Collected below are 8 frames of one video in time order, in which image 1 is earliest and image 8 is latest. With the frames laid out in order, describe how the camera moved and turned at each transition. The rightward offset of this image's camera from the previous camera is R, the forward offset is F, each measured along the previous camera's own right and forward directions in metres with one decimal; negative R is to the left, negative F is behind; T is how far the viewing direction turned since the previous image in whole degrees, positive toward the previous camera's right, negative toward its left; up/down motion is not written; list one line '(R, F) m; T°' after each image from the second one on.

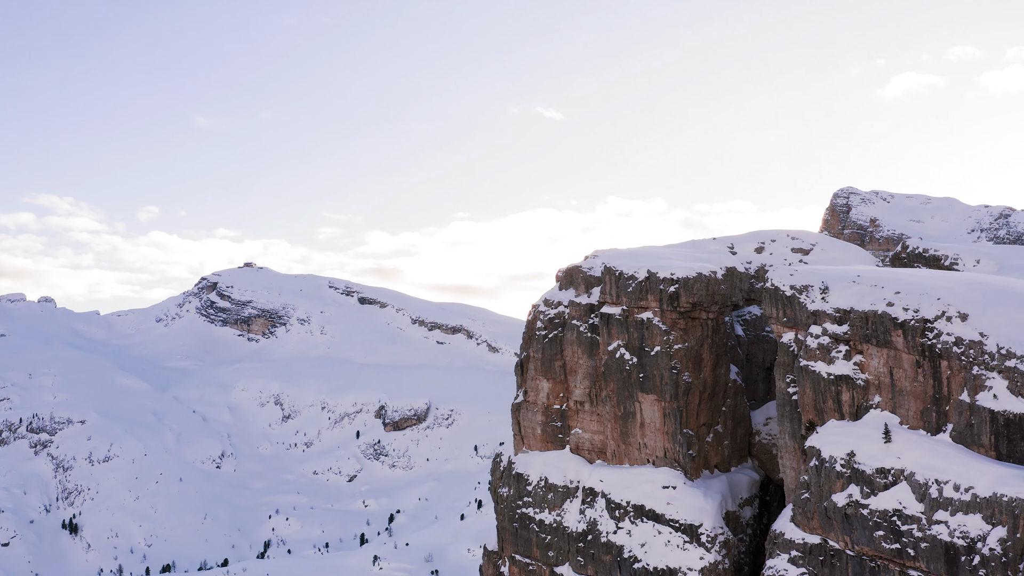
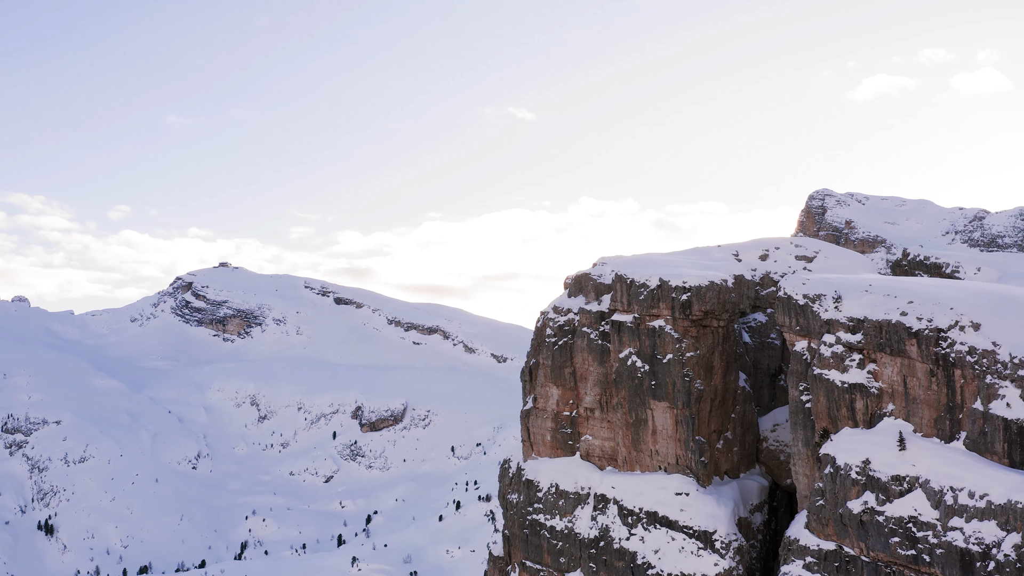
(-1.1, -0.1) m; +1°
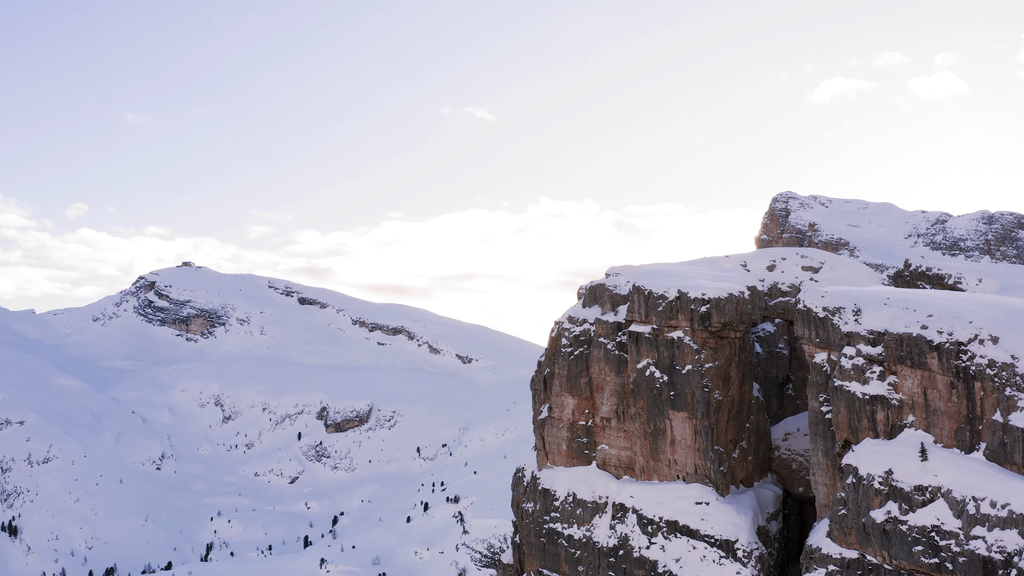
(-1.7, -0.2) m; +2°
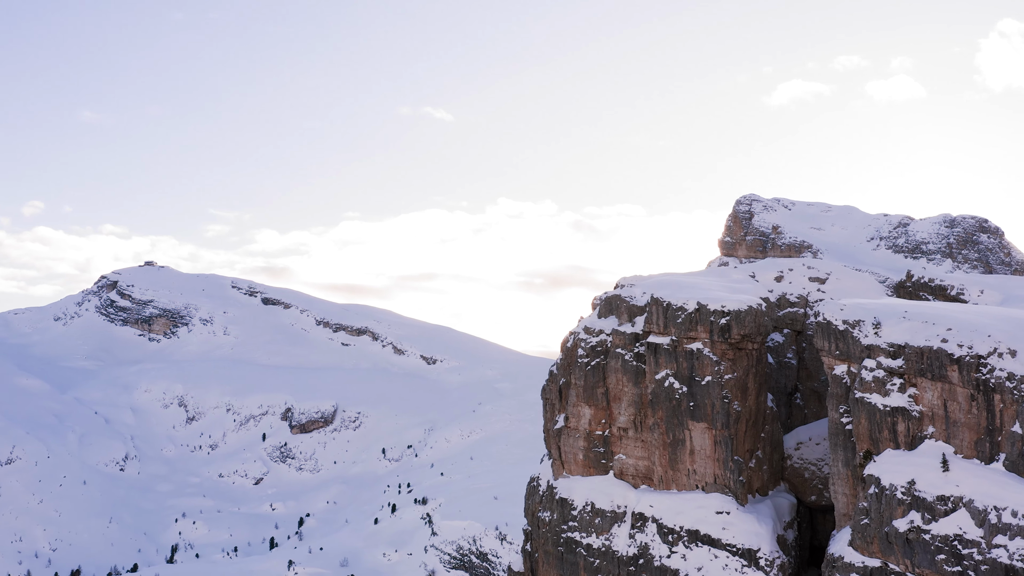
(-1.7, -0.2) m; +2°
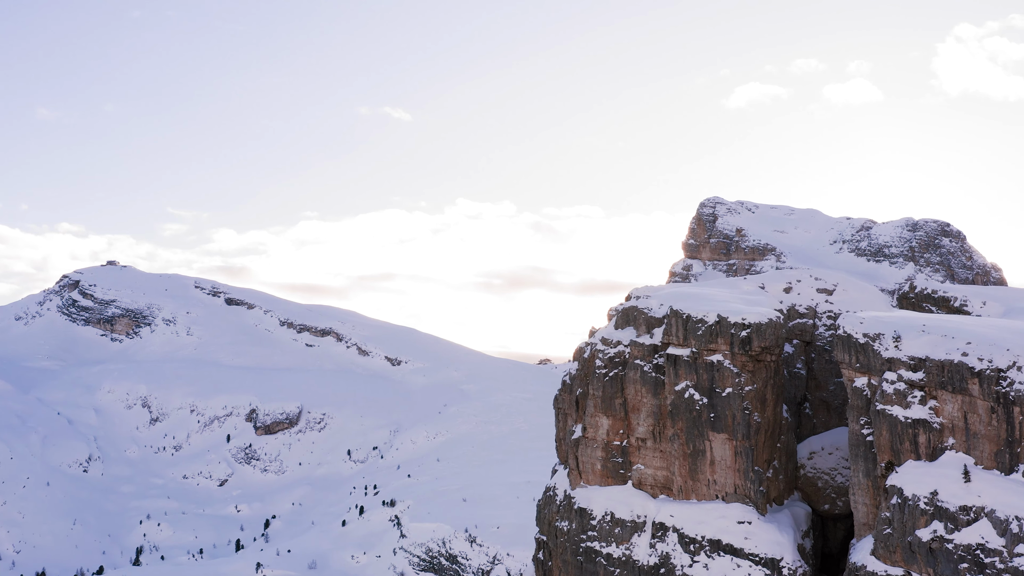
(-1.8, -0.3) m; +2°
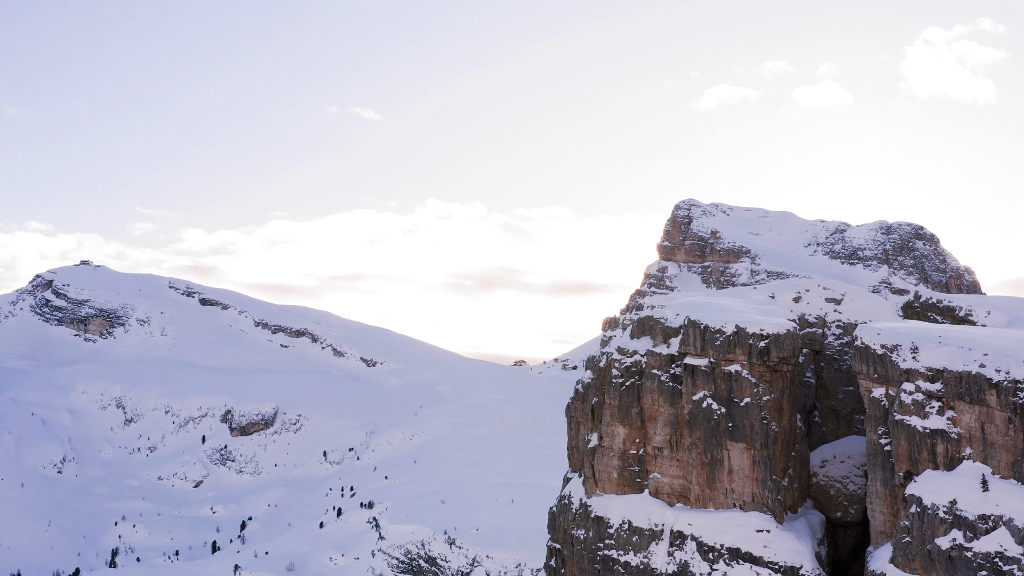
(-1.4, -0.3) m; +1°
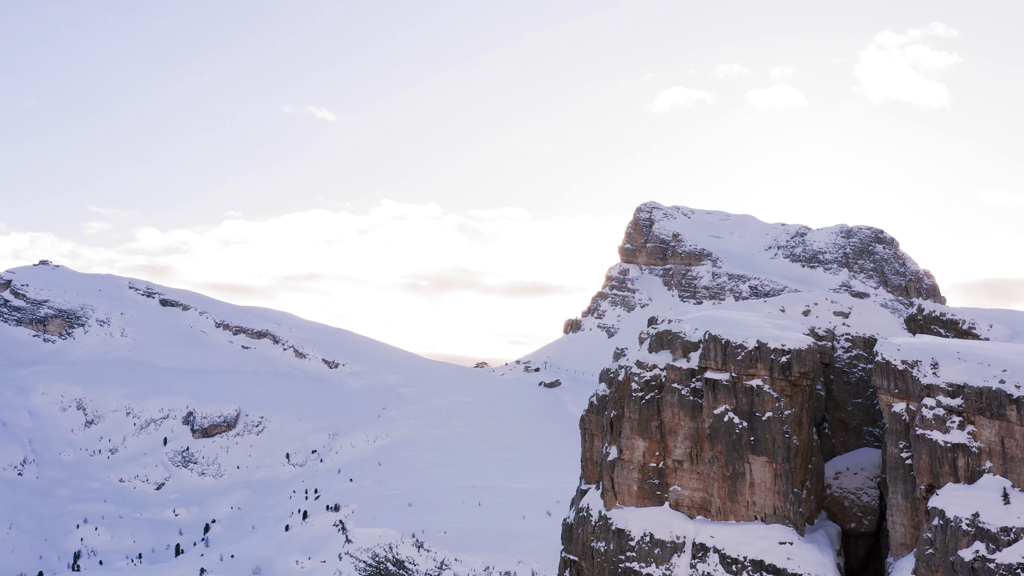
(-2.0, -0.3) m; +2°
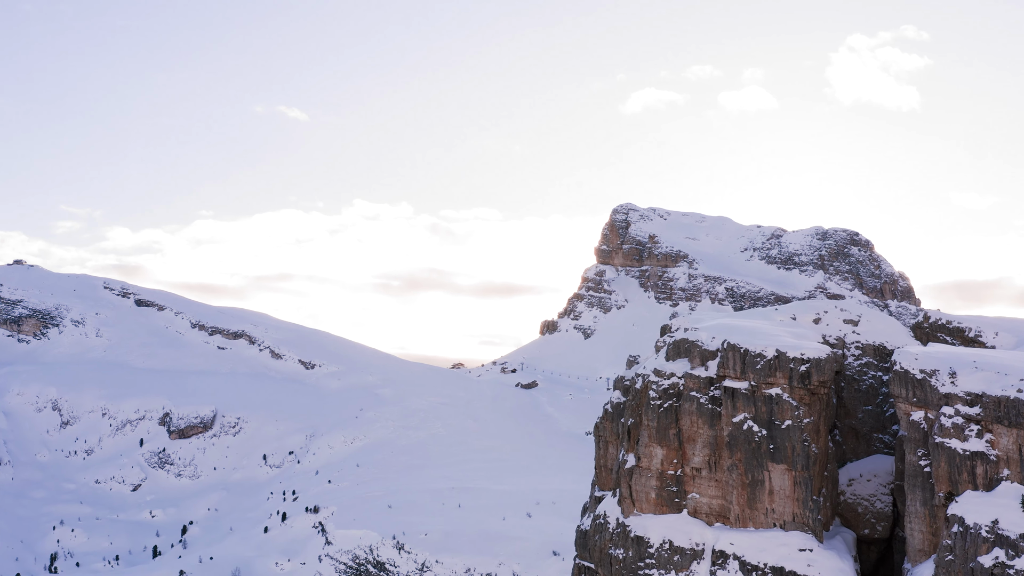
(-1.5, -0.3) m; +1°
